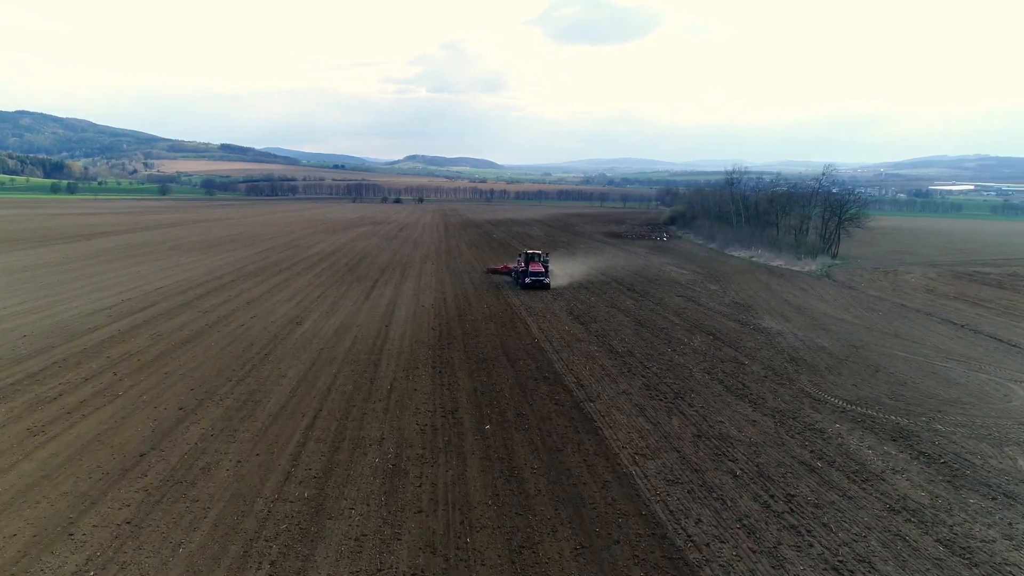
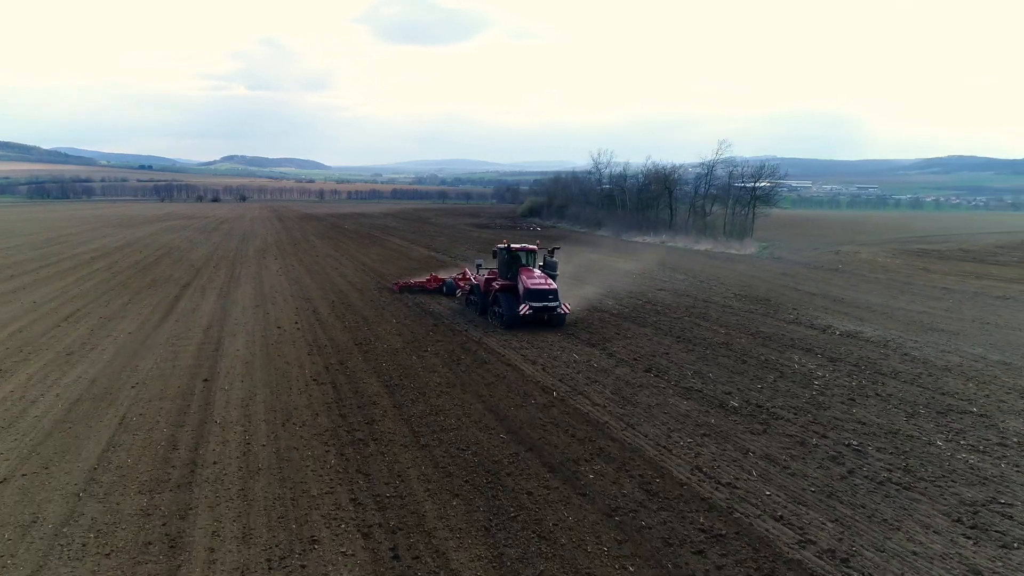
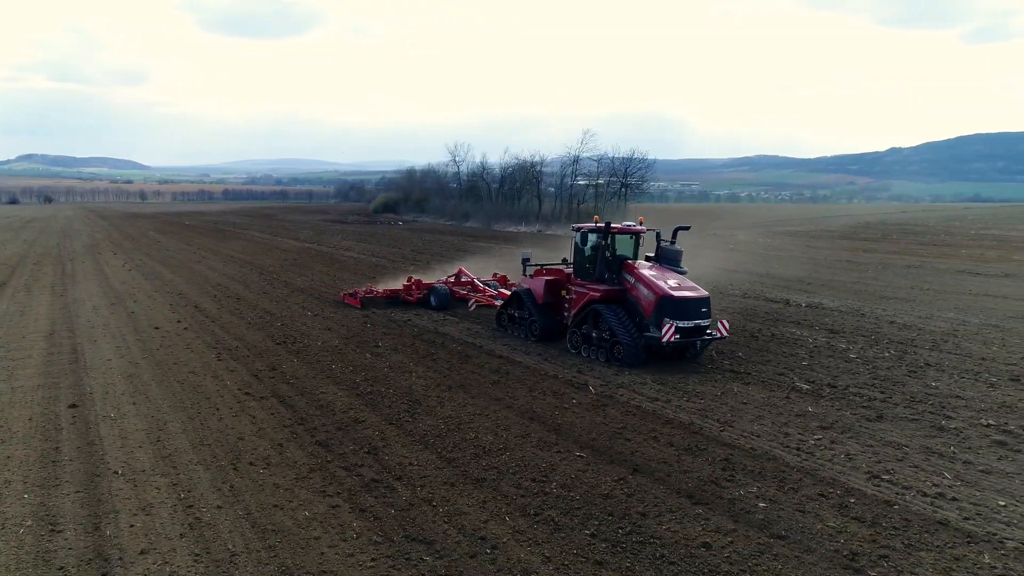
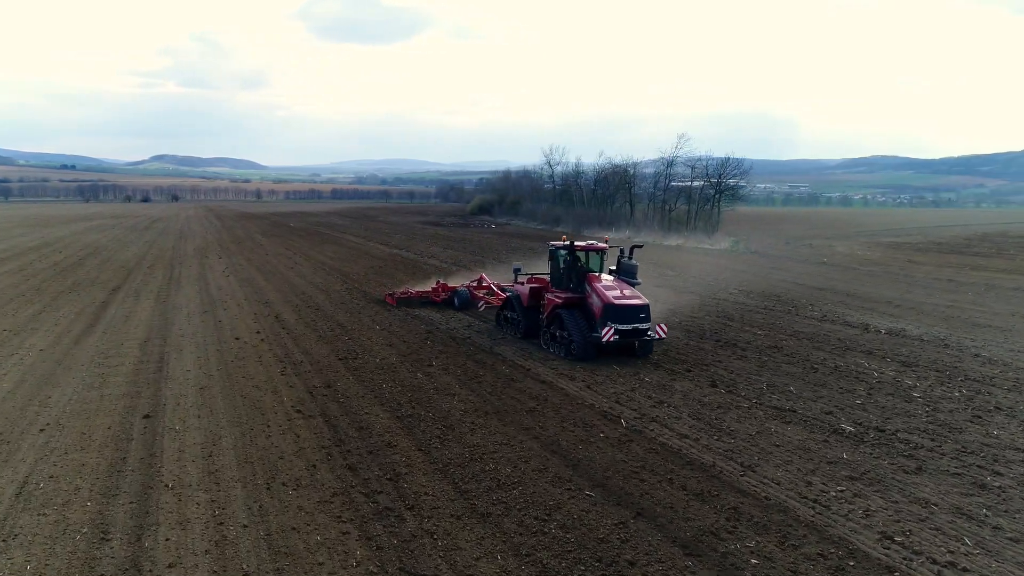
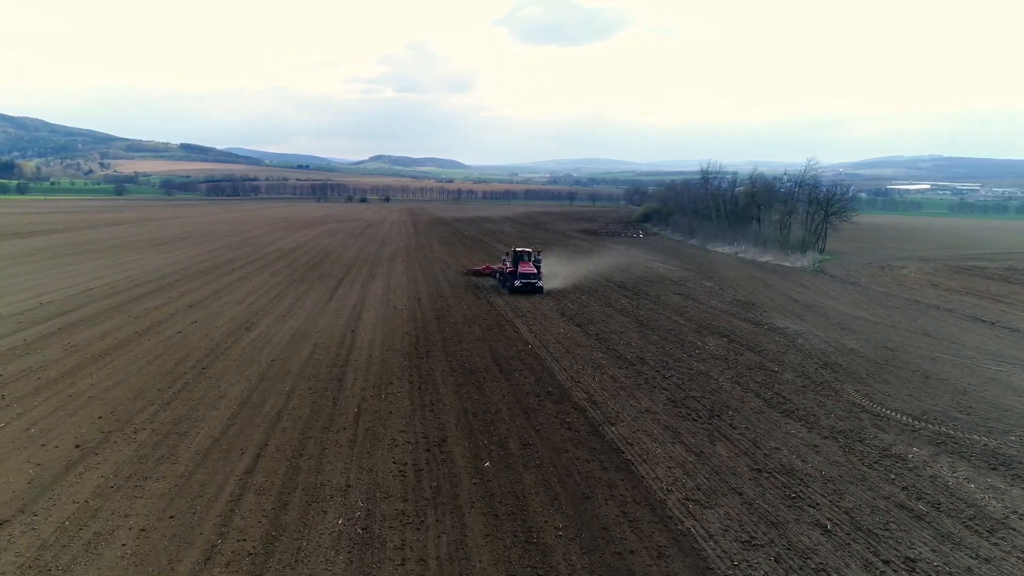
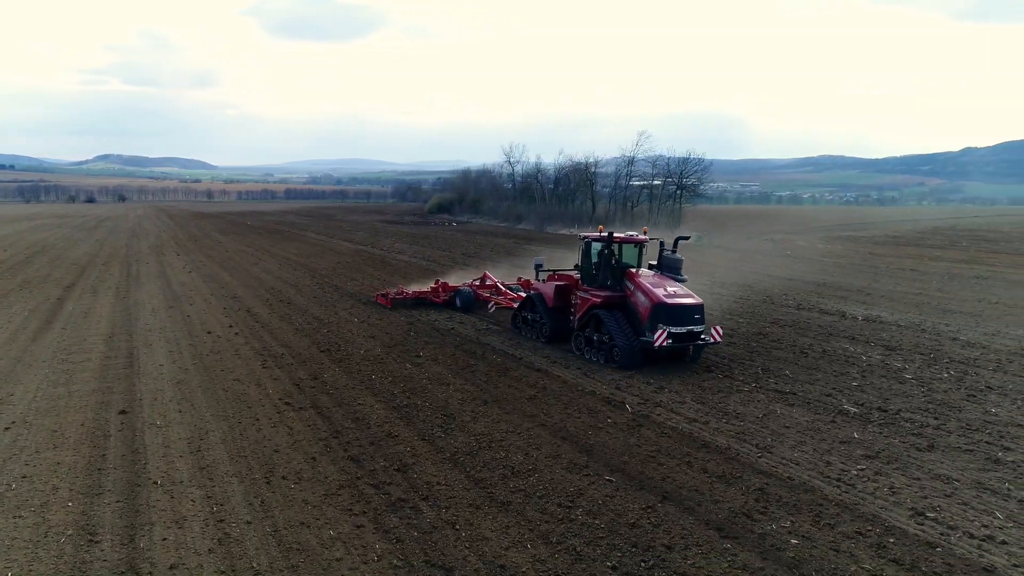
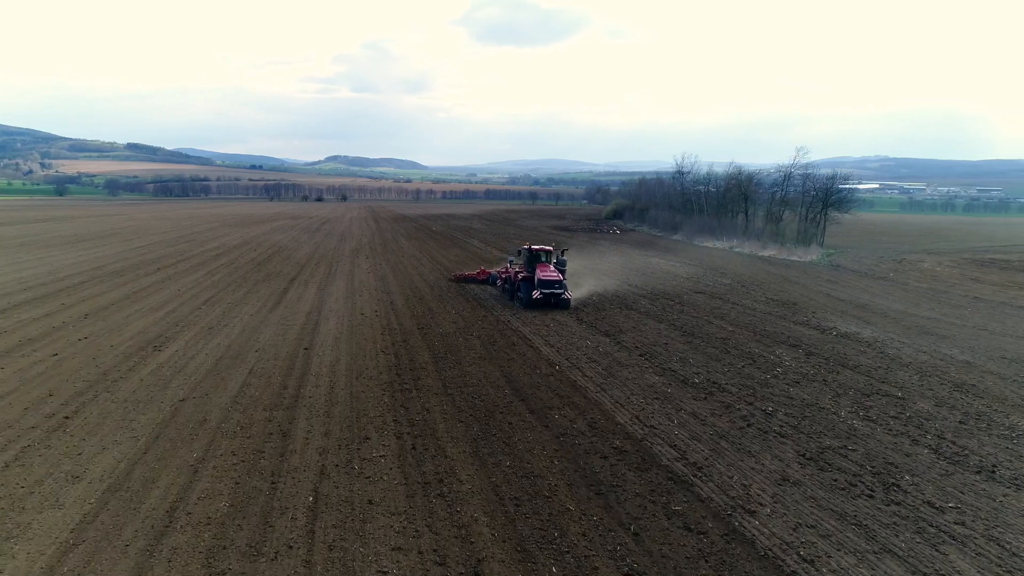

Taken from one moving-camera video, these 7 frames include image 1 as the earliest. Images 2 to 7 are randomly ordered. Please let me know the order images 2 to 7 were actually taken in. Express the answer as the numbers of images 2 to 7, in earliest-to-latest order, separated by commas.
5, 7, 2, 4, 6, 3
